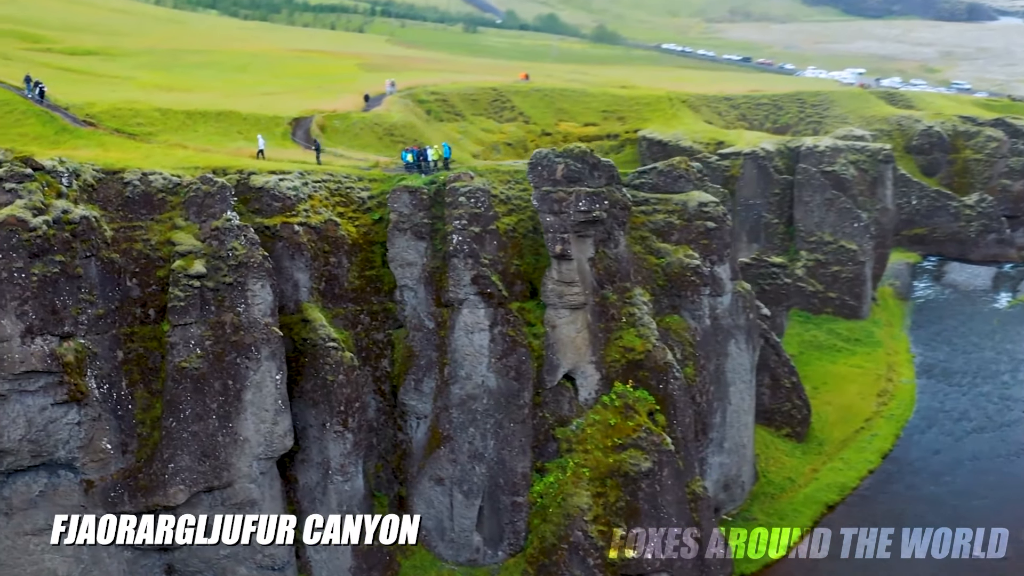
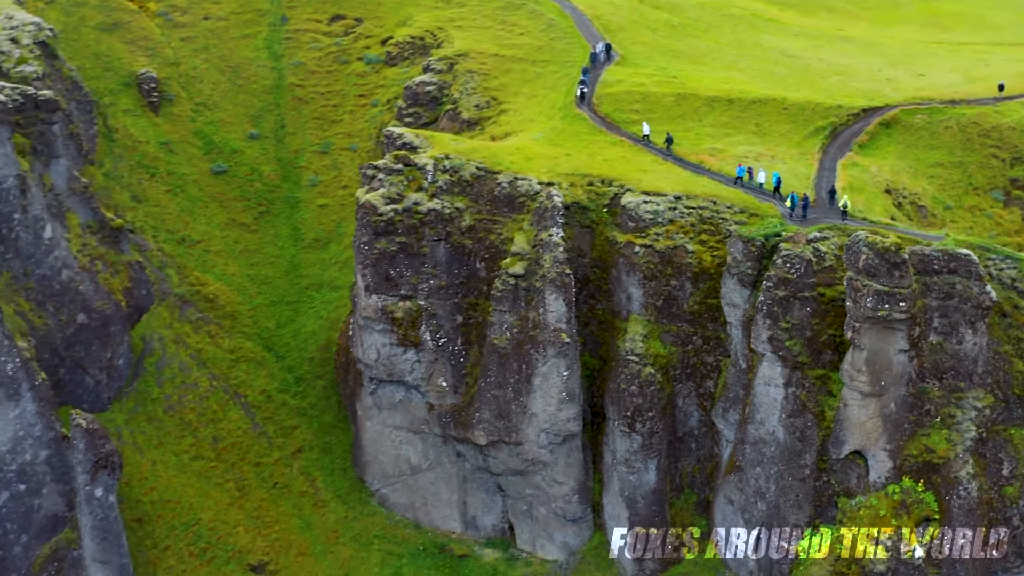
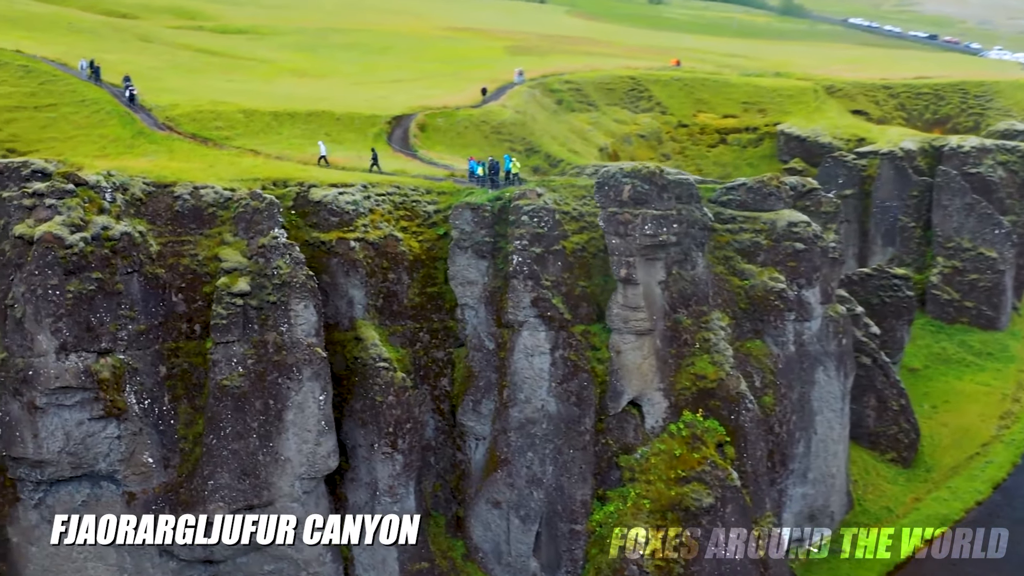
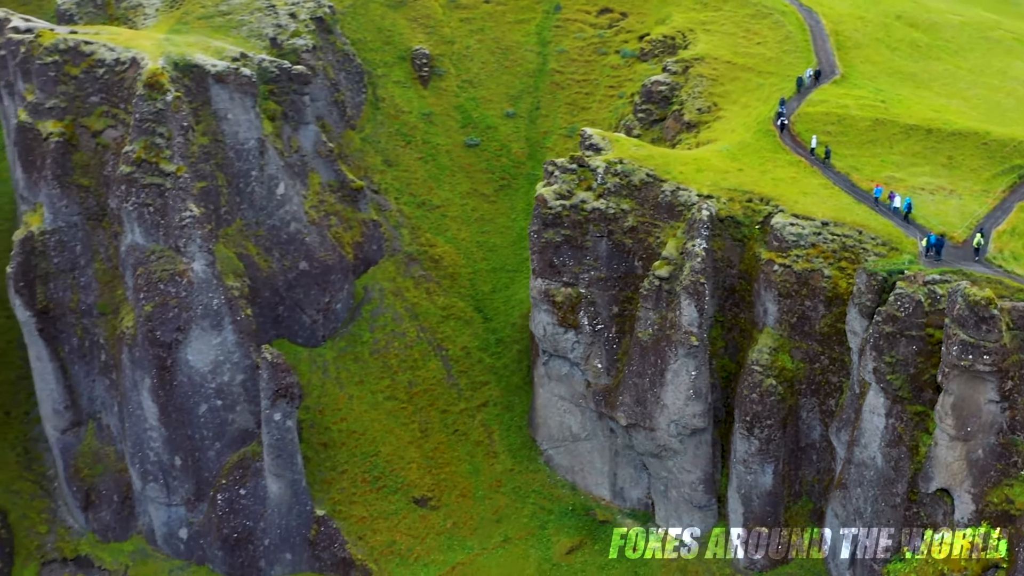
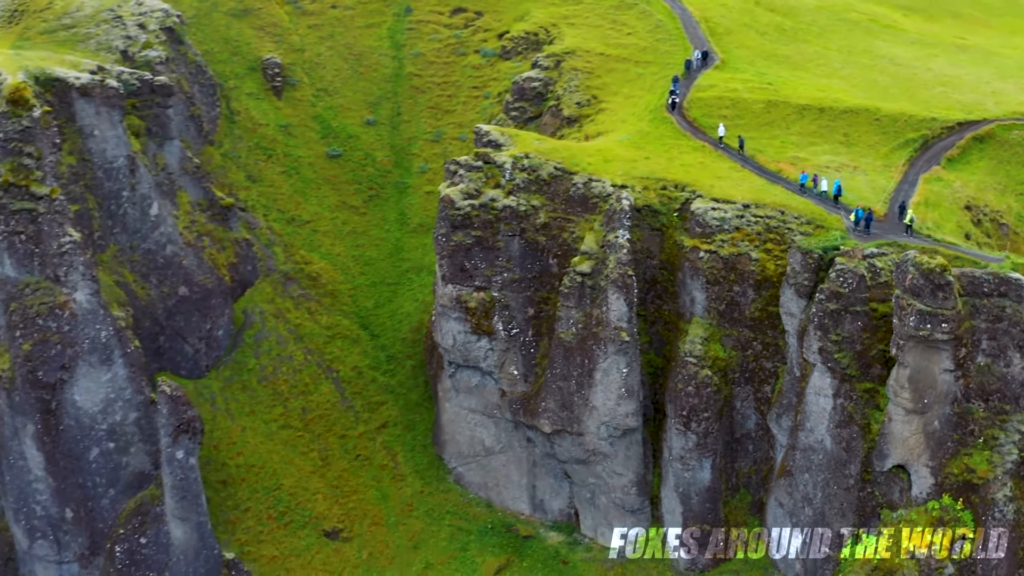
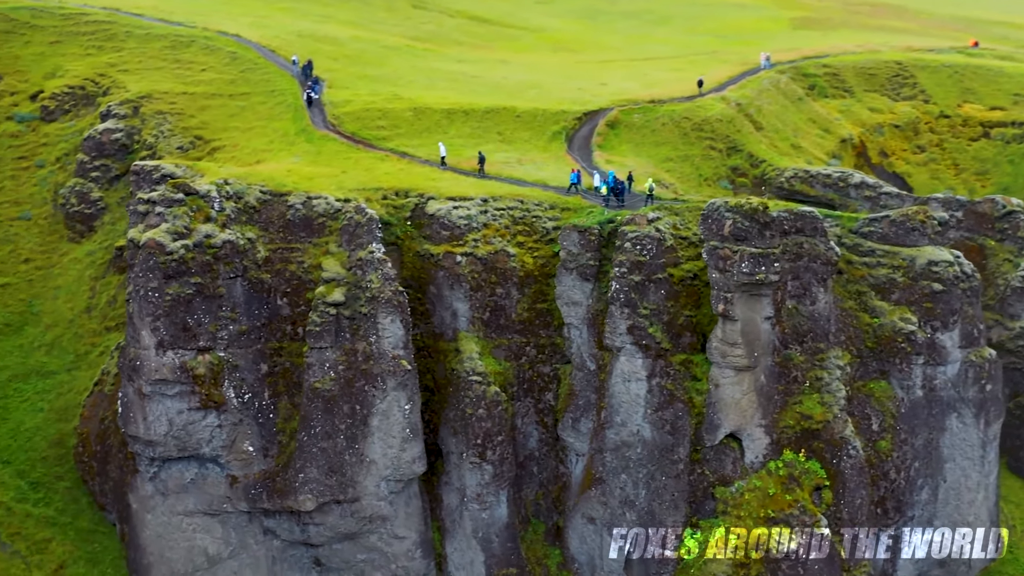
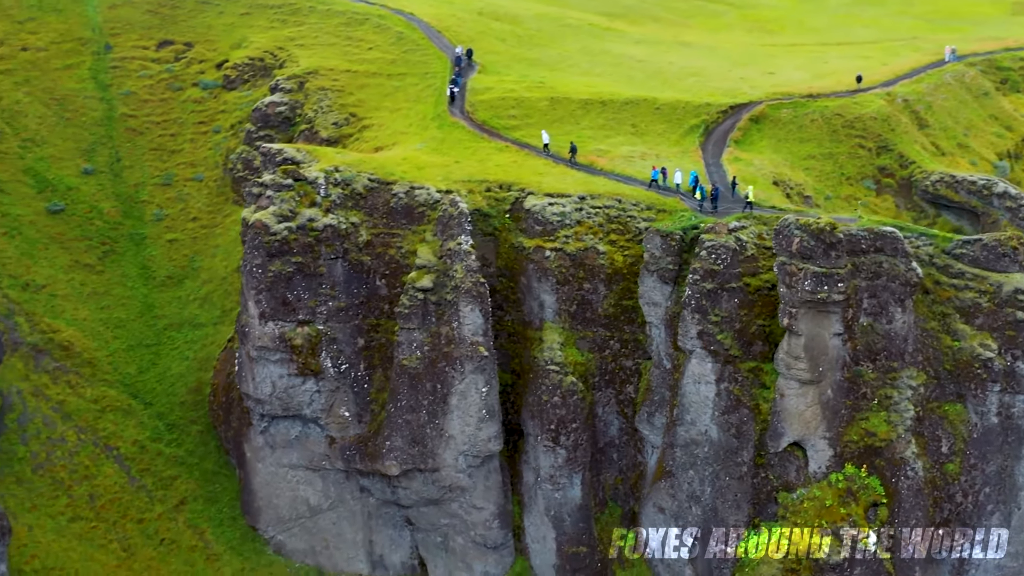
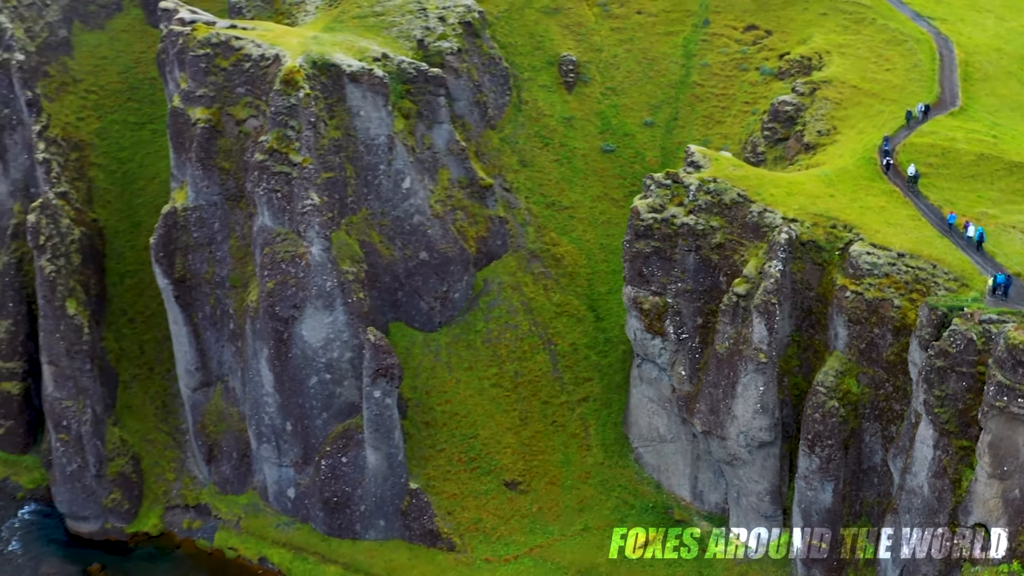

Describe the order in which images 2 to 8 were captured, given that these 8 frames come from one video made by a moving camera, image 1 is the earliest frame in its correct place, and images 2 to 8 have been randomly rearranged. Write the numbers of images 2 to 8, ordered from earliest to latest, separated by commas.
3, 6, 7, 2, 5, 4, 8
